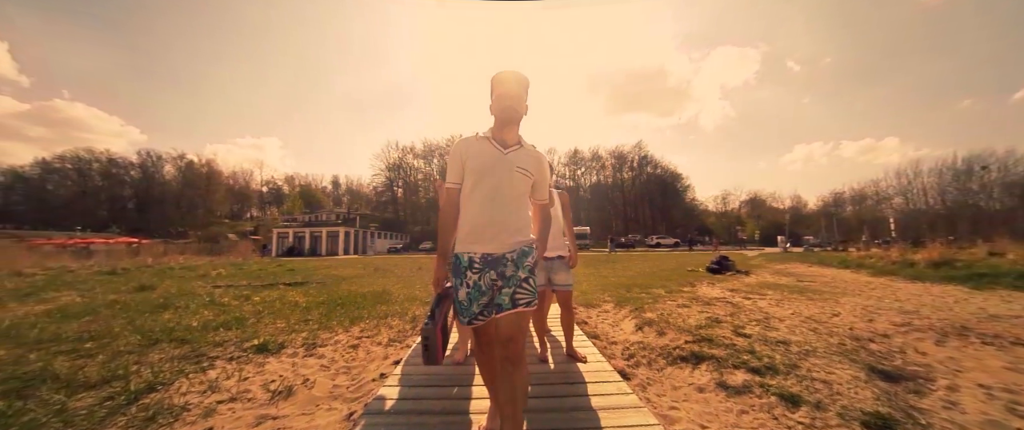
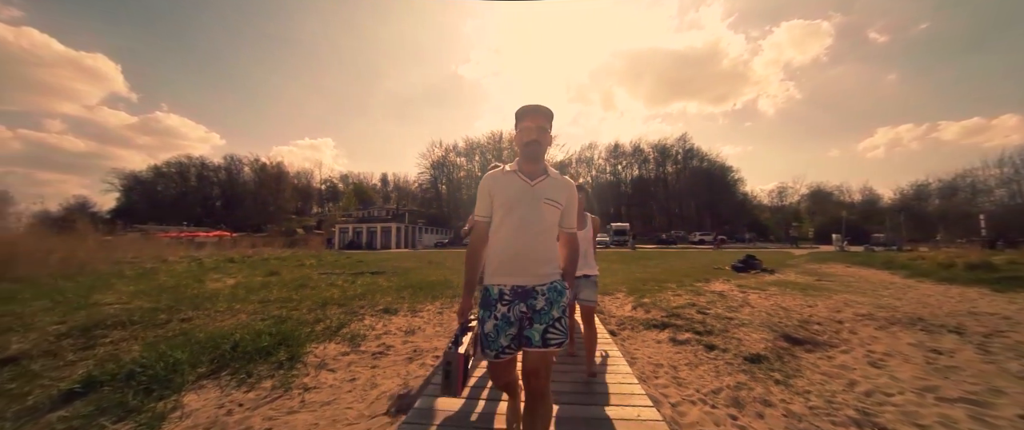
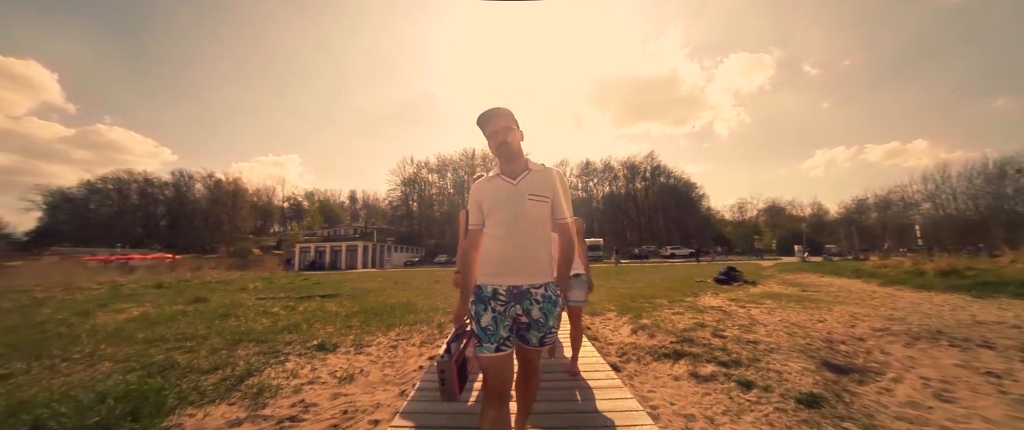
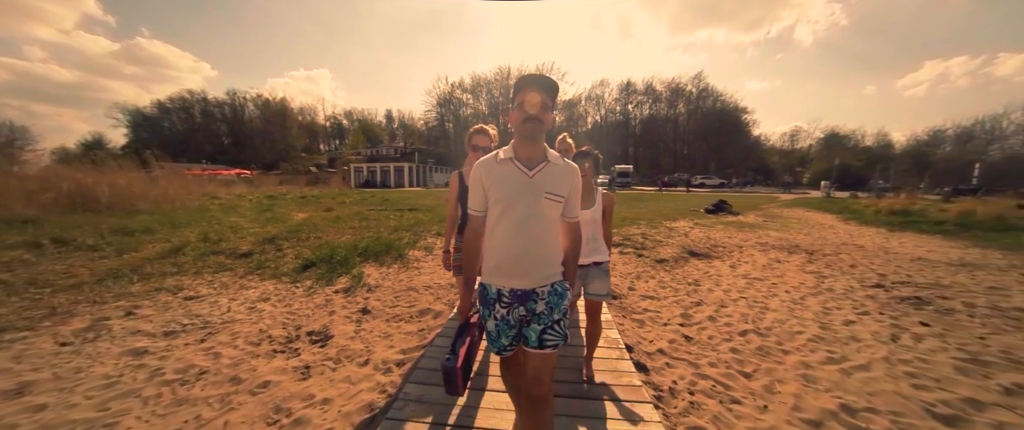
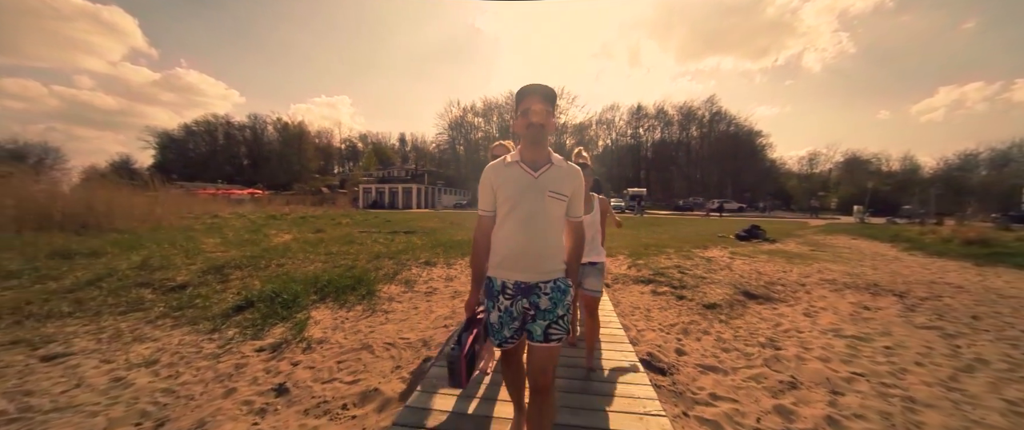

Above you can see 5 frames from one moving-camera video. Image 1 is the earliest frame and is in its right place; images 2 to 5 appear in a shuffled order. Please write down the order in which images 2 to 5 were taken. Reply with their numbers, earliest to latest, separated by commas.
3, 2, 5, 4
